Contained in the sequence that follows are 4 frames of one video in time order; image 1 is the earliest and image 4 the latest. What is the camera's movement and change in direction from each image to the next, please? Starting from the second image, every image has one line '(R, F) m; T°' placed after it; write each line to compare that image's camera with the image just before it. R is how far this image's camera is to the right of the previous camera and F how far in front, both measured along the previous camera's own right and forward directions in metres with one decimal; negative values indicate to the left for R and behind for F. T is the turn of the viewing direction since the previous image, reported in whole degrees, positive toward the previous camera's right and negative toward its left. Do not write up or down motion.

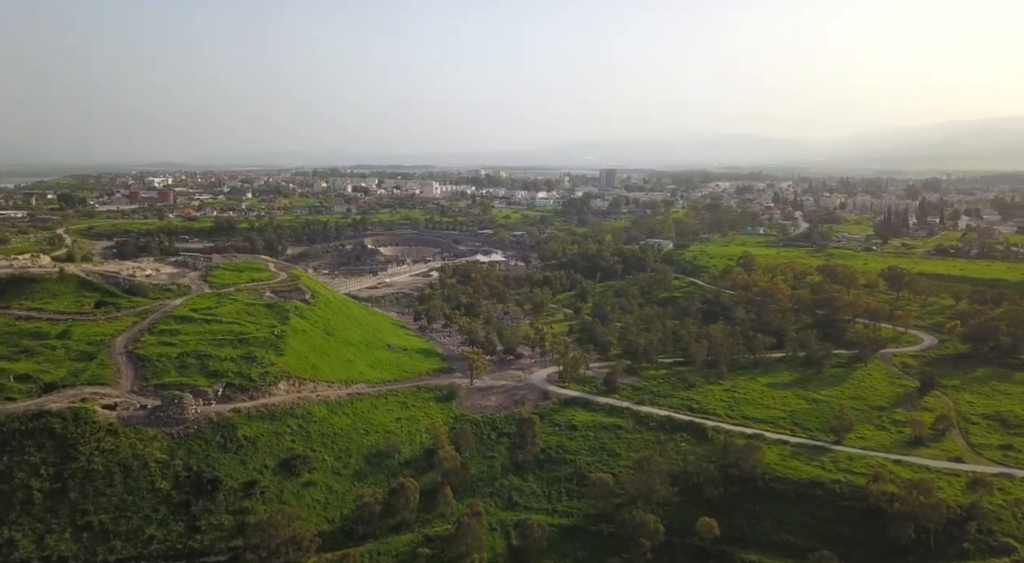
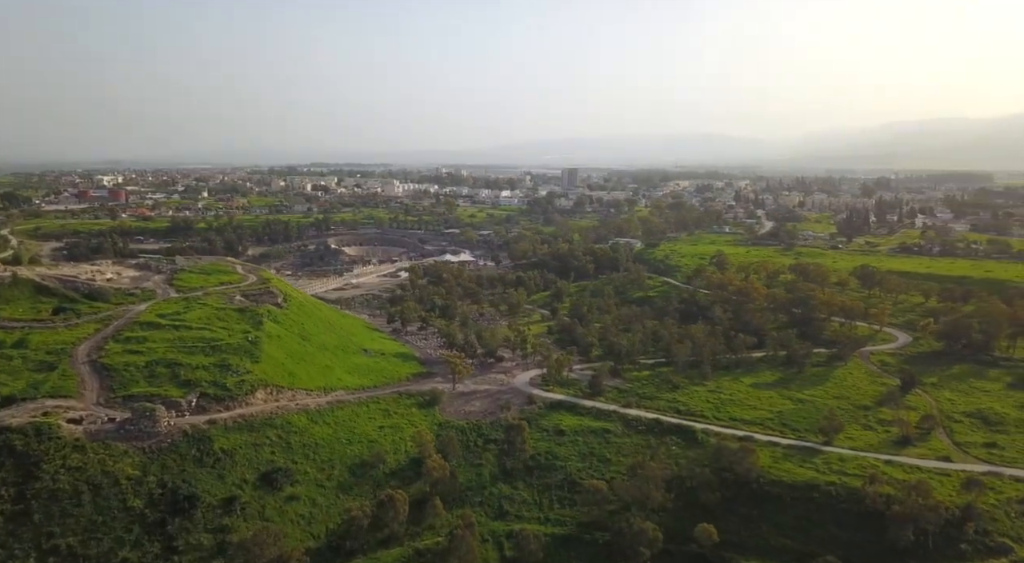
(-0.7, +0.6) m; +3°
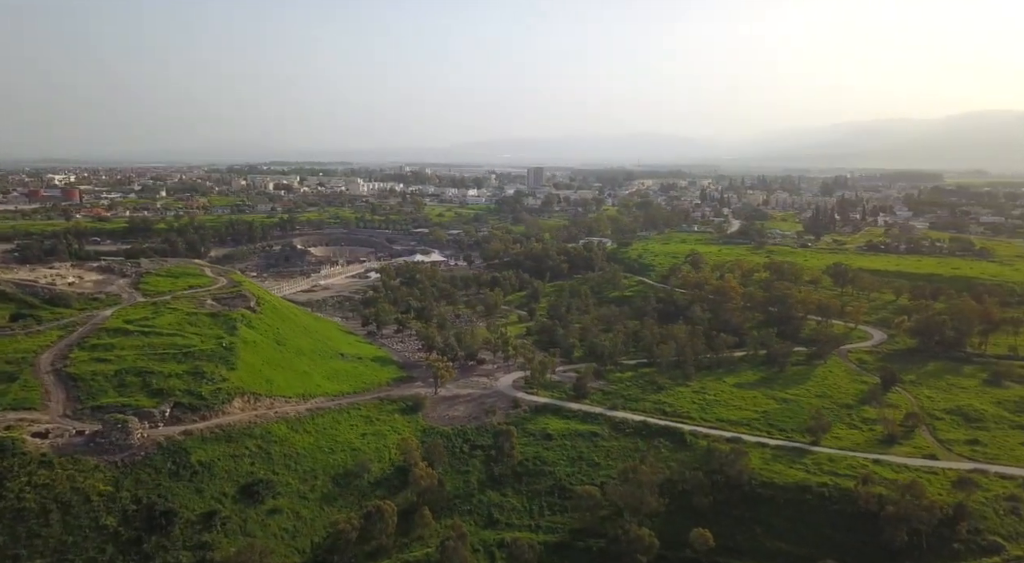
(-0.6, +0.5) m; +2°
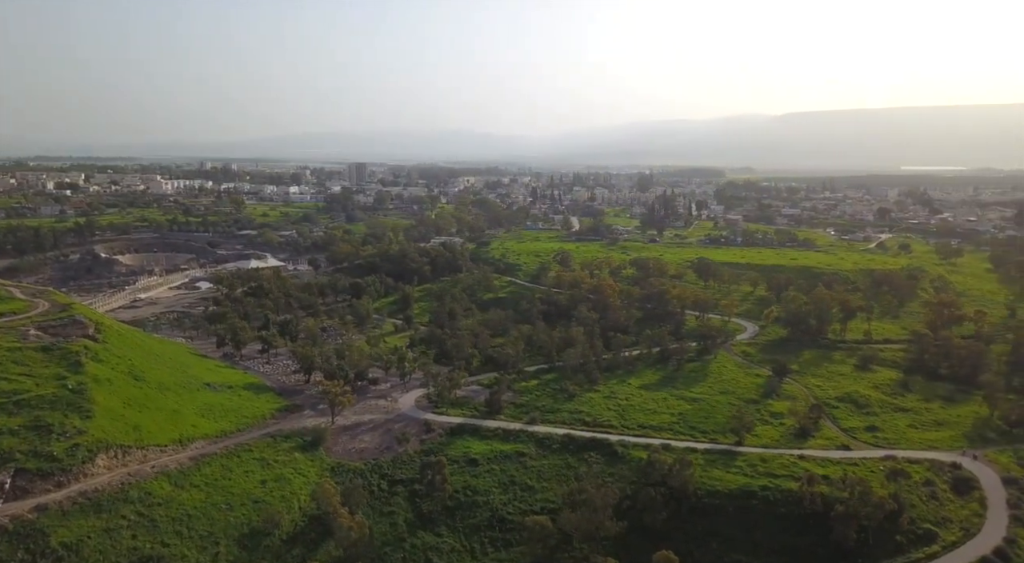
(-2.6, +2.0) m; +13°
